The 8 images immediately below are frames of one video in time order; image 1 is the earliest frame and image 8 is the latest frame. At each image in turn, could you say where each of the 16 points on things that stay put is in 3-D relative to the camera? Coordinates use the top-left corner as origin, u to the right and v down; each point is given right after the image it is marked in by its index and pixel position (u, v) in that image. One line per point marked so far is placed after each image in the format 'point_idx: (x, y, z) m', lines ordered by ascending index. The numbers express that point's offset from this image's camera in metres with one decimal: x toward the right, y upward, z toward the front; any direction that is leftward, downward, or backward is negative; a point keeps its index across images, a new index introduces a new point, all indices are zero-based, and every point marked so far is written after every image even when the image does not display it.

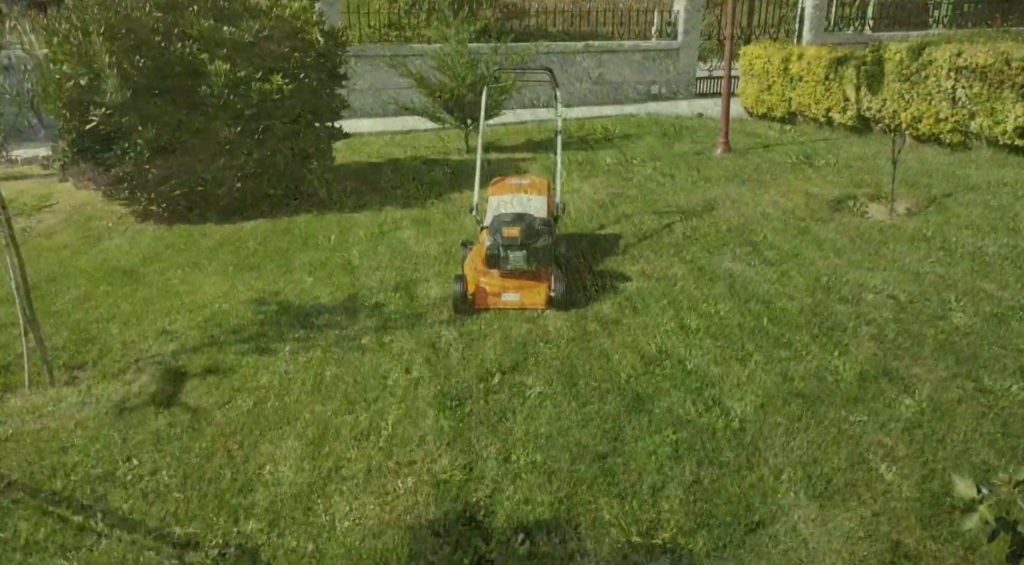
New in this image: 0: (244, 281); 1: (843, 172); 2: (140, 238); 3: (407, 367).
0: (-2.3, 0.0, +6.8) m
1: (+3.8, +1.2, +9.2) m
2: (-3.9, +0.4, +8.4) m
3: (-0.6, -0.7, +5.0) m
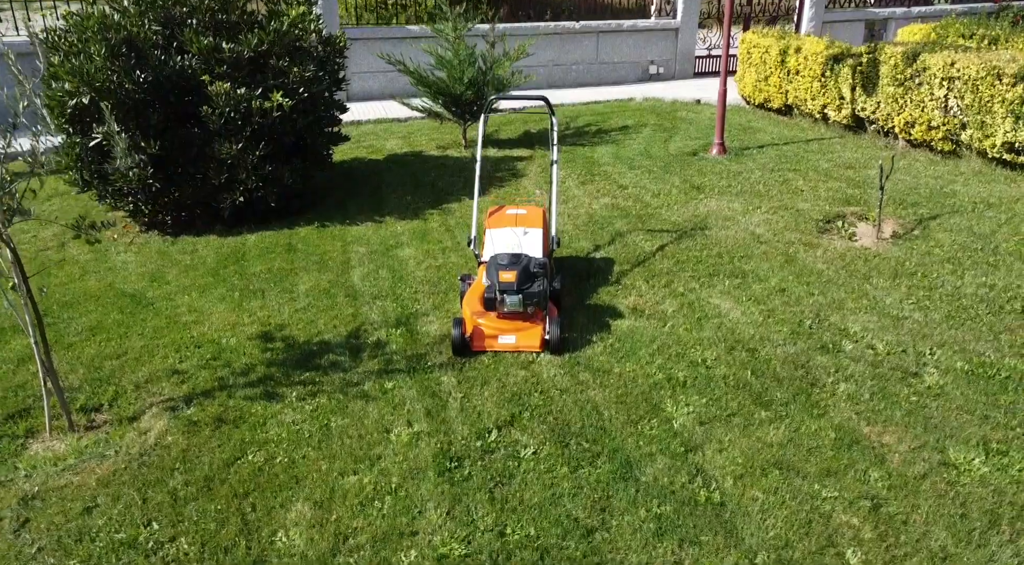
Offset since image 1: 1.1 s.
0: (-2.3, -0.3, +7.1) m
1: (+3.7, +1.1, +9.4) m
2: (-3.9, +0.3, +8.6) m
3: (-0.7, -1.0, +5.3) m
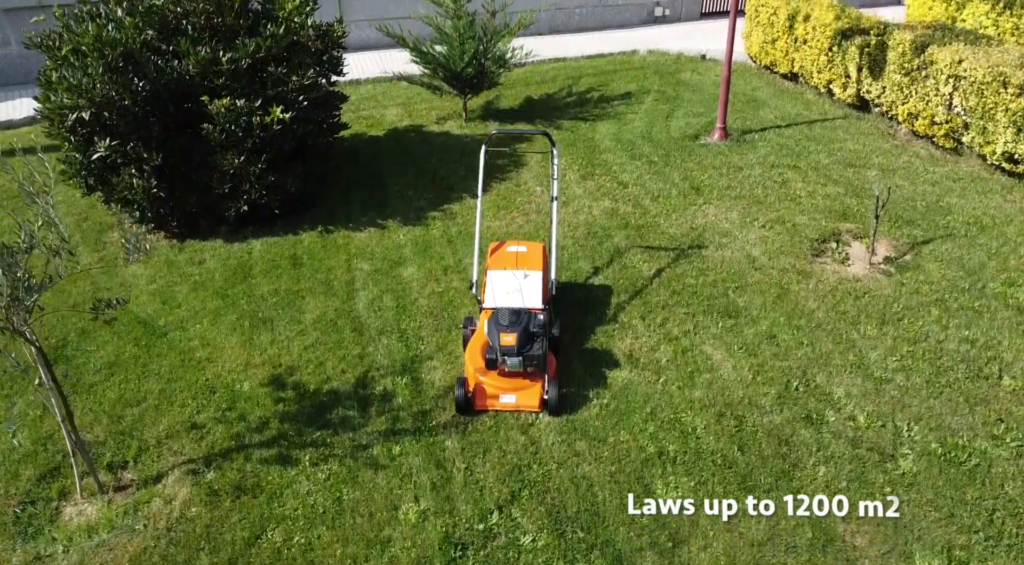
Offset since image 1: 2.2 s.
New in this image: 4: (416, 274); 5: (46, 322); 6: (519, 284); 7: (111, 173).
0: (-2.3, -0.6, +7.3) m
1: (+3.7, +1.1, +9.4) m
2: (-3.9, +0.2, +8.8) m
3: (-0.7, -1.6, +5.7) m
4: (-1.0, +0.1, +8.3) m
5: (-4.7, -0.5, +8.1) m
6: (+0.1, 0.0, +7.0) m
7: (-4.4, +1.2, +8.9) m
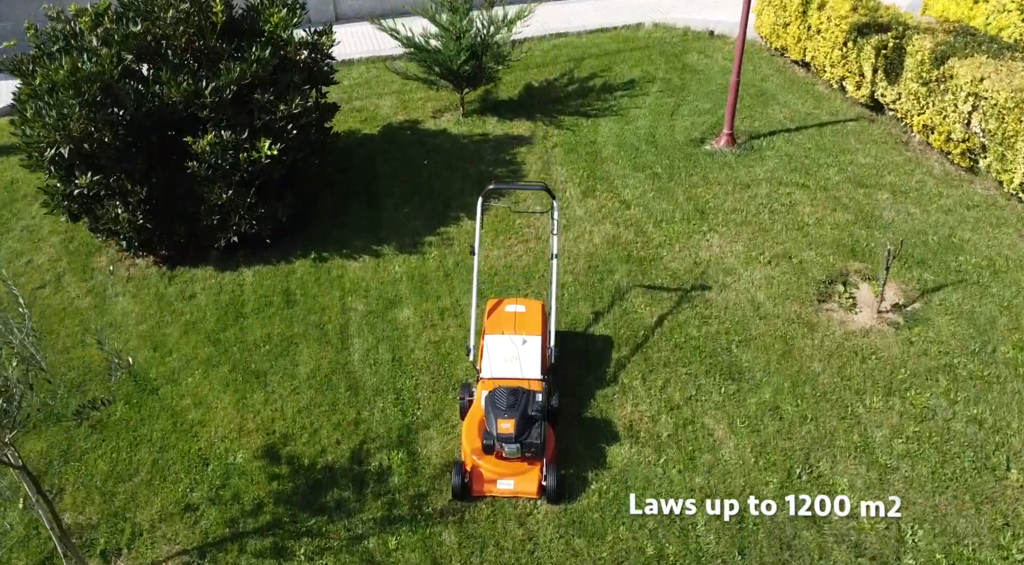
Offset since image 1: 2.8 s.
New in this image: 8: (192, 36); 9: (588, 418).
0: (-2.3, -1.2, +7.2) m
1: (+3.7, +0.7, +9.1) m
2: (-3.9, -0.2, +8.6) m
3: (-0.7, -2.3, +5.7) m
4: (-1.0, -0.3, +8.1) m
5: (-4.7, -1.0, +8.0) m
6: (0.0, -0.6, +6.8) m
7: (-4.5, +0.8, +8.6) m
8: (-3.3, +2.5, +8.3) m
9: (+0.7, -1.2, +7.0) m
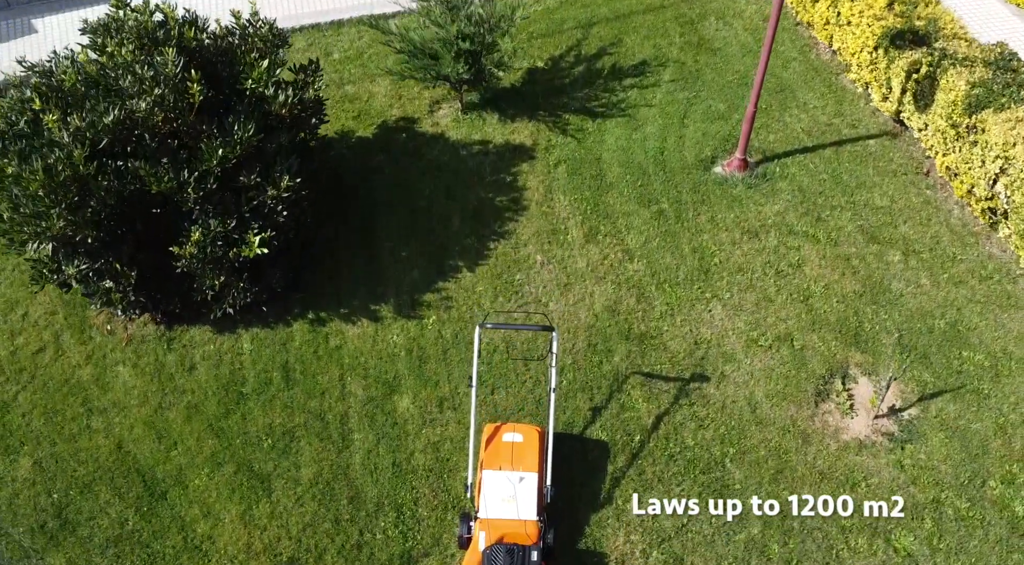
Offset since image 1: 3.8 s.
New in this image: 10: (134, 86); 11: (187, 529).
0: (-2.3, -2.2, +7.5) m
1: (+3.7, -0.1, +8.9) m
2: (-3.9, -1.0, +8.6) m
3: (-0.7, -3.7, +6.2) m
4: (-1.0, -1.3, +8.2) m
5: (-4.7, -1.9, +8.2) m
6: (0.0, -1.8, +7.0) m
7: (-4.5, 0.0, +8.4) m
8: (-3.3, +1.6, +7.7) m
9: (+0.6, -2.4, +7.3) m
10: (-3.7, +1.8, +7.8) m
11: (-3.0, -2.3, +7.5) m
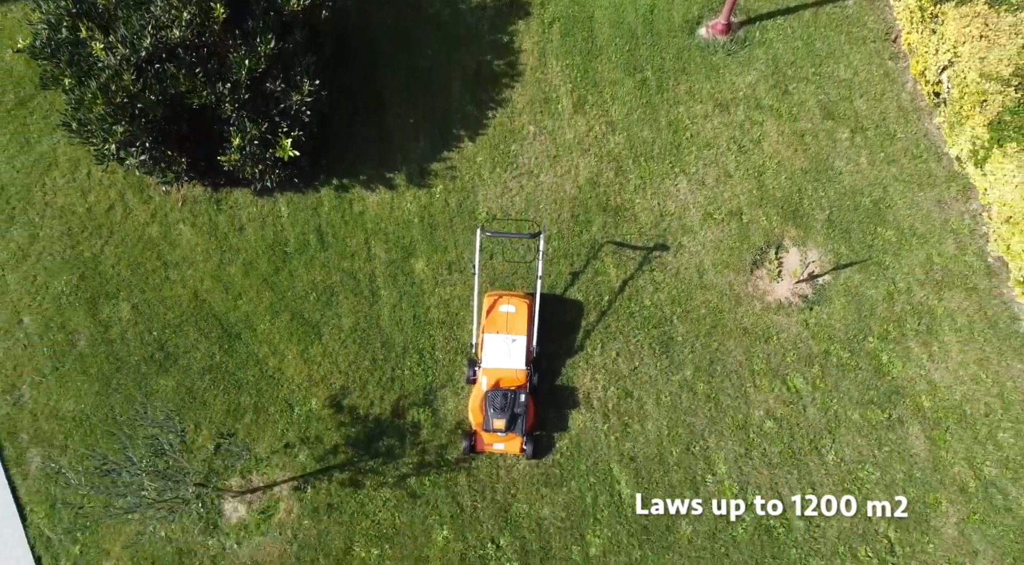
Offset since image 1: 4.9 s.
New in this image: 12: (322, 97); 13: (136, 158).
0: (-2.4, -1.0, +9.9) m
1: (+3.7, +1.5, +10.4) m
2: (-4.0, +0.6, +10.5) m
3: (-0.8, -2.8, +9.3) m
4: (-1.1, +0.2, +10.2) m
5: (-4.8, -0.3, +10.4) m
6: (0.0, -0.8, +9.3) m
7: (-4.5, +1.5, +9.9) m
8: (-3.3, +2.7, +8.7) m
9: (+0.6, -1.2, +9.8) m
10: (-3.7, +3.0, +8.7) m
11: (-3.1, -1.0, +10.0) m
12: (-2.4, +2.3, +10.0) m
13: (-4.4, +1.5, +9.4) m
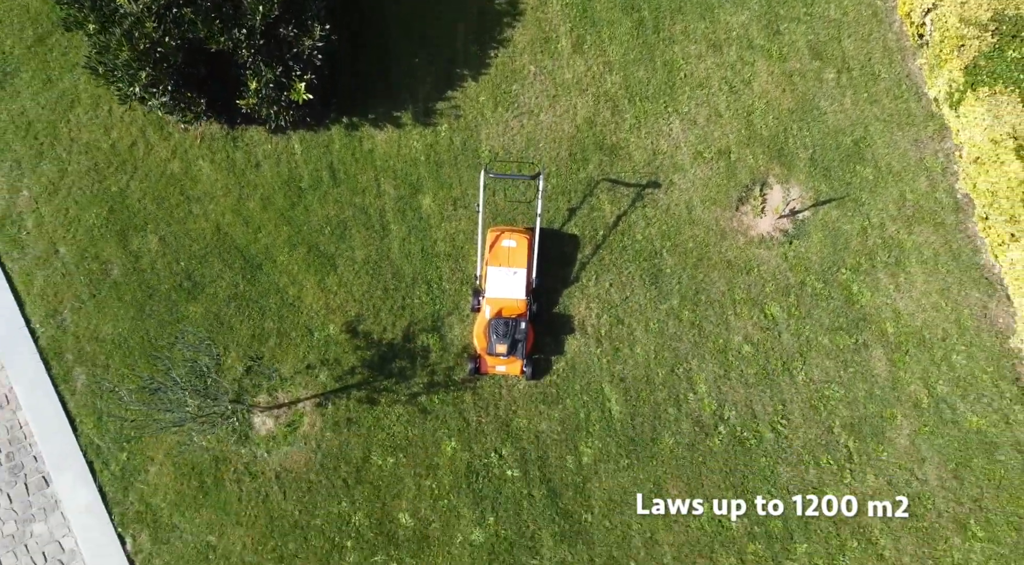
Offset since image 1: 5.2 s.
0: (-2.4, -0.1, +10.8) m
1: (+3.7, +2.4, +11.0) m
2: (-4.0, +1.6, +11.2) m
3: (-0.8, -2.0, +10.4) m
4: (-1.1, +1.1, +10.9) m
5: (-4.8, +0.6, +11.2) m
6: (0.0, 0.0, +10.2) m
7: (-4.5, +2.4, +10.5) m
8: (-3.3, +3.4, +9.1) m
9: (+0.6, -0.4, +10.7) m
10: (-3.7, +3.6, +9.1) m
11: (-3.1, -0.1, +10.8) m
12: (-2.3, +3.2, +10.5) m
13: (-4.4, +2.2, +10.0) m
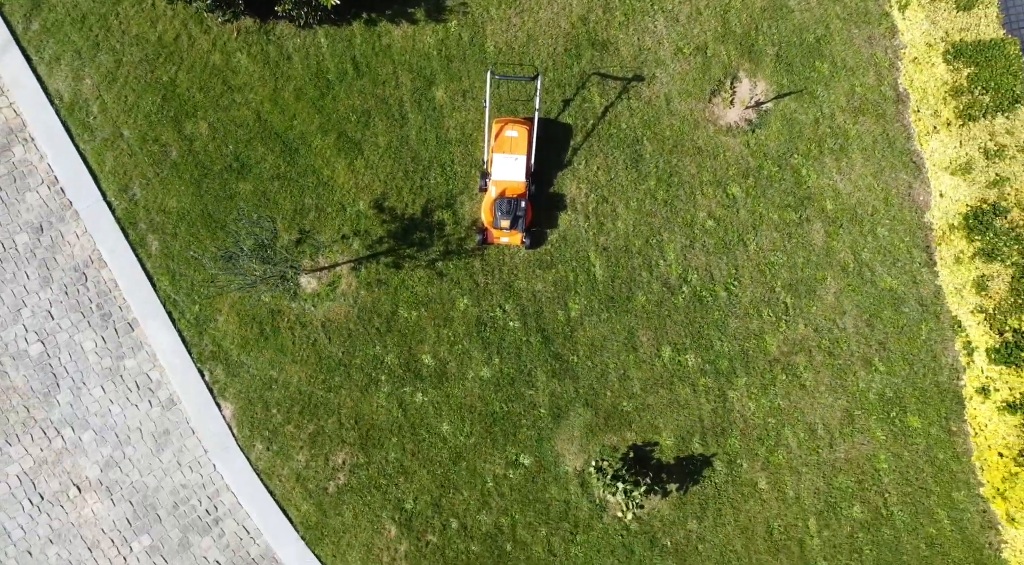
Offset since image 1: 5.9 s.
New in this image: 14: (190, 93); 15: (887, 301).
0: (-2.4, +1.7, +12.7) m
1: (+3.7, +4.2, +12.3) m
2: (-3.9, +3.5, +12.7) m
3: (-0.8, -0.2, +12.7) m
4: (-1.0, +2.9, +12.6) m
5: (-4.7, +2.5, +13.0) m
6: (0.0, +1.7, +12.0) m
7: (-4.4, +4.1, +11.9) m
8: (-3.3, +4.8, +10.3) m
9: (+0.6, +1.4, +12.6) m
10: (-3.7, +5.0, +10.3) m
11: (-3.1, +1.7, +12.7) m
12: (-2.3, +4.9, +11.7) m
13: (-4.4, +3.9, +11.4) m
14: (-5.2, +3.0, +13.0) m
15: (+5.8, -0.3, +12.4) m
